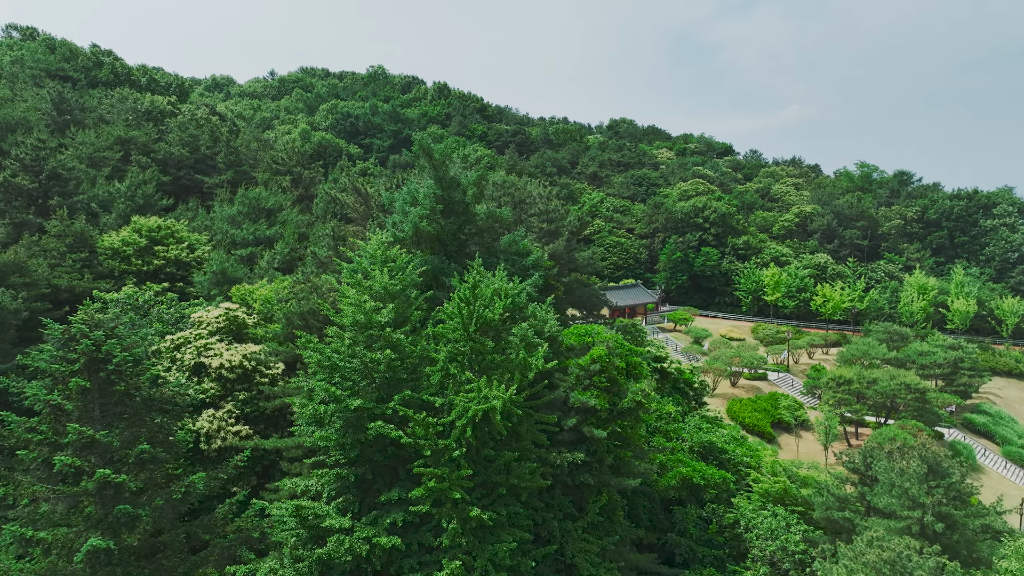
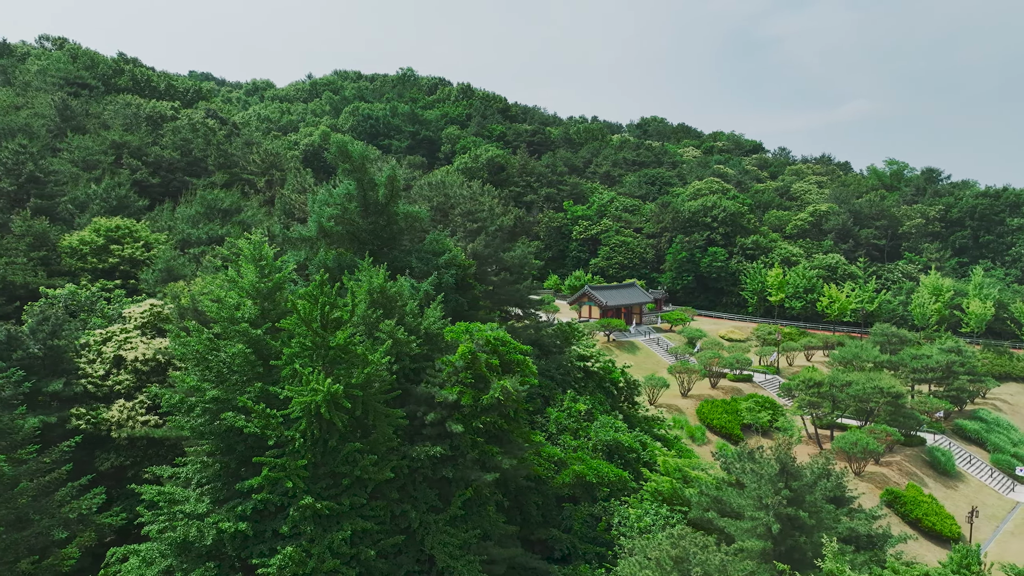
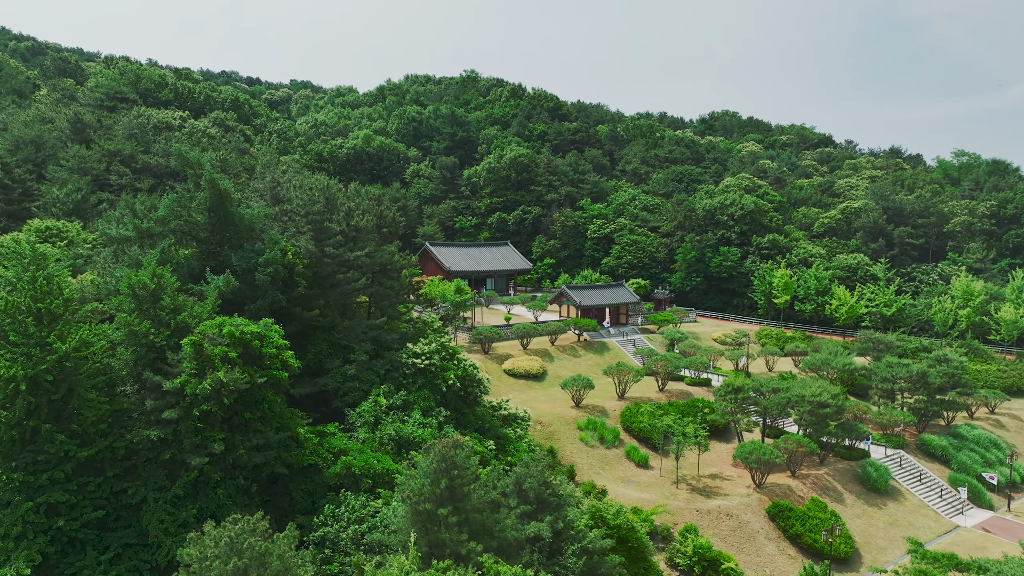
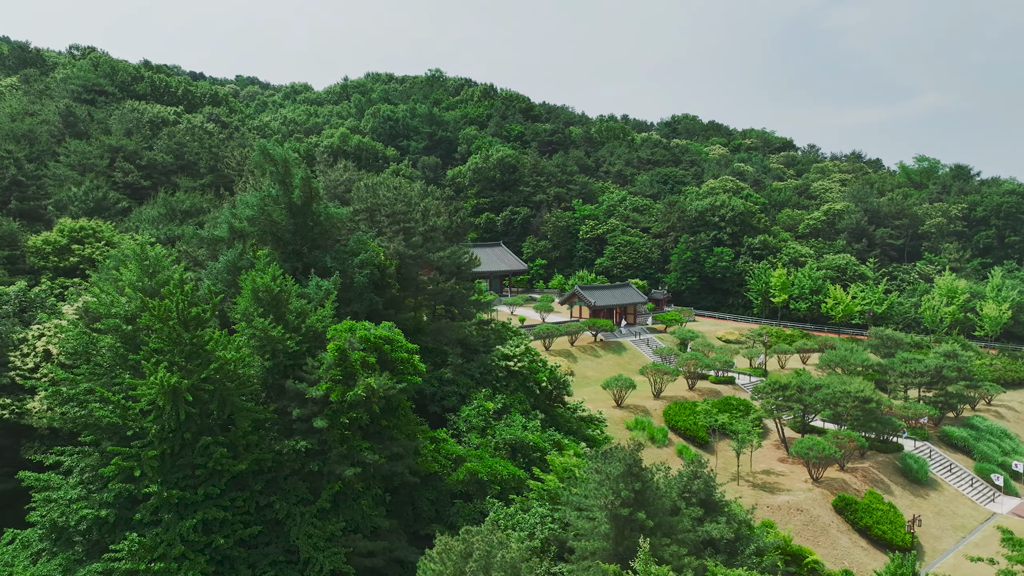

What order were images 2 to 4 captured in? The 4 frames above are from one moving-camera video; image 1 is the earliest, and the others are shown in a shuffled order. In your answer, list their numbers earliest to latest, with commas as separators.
2, 4, 3
